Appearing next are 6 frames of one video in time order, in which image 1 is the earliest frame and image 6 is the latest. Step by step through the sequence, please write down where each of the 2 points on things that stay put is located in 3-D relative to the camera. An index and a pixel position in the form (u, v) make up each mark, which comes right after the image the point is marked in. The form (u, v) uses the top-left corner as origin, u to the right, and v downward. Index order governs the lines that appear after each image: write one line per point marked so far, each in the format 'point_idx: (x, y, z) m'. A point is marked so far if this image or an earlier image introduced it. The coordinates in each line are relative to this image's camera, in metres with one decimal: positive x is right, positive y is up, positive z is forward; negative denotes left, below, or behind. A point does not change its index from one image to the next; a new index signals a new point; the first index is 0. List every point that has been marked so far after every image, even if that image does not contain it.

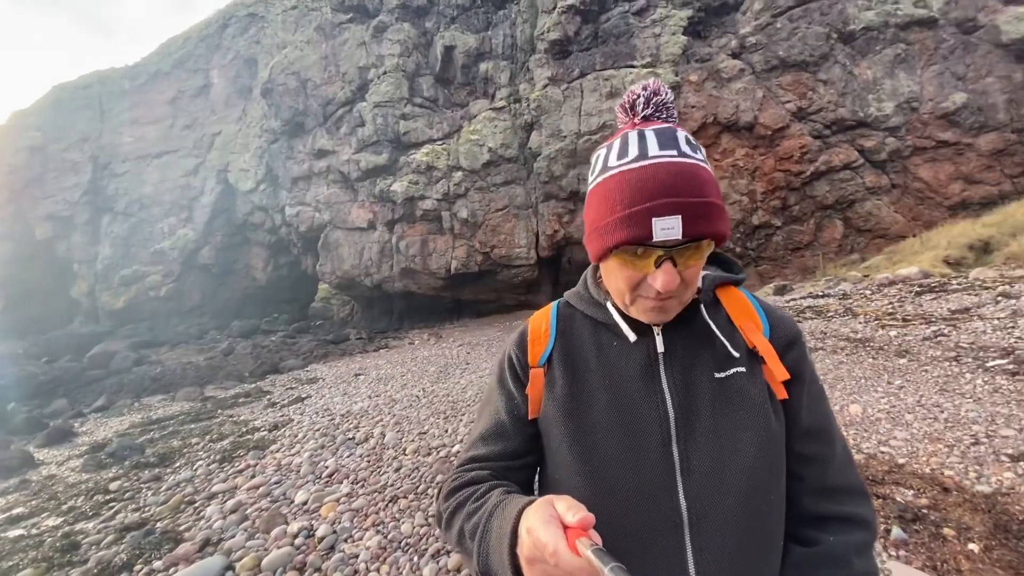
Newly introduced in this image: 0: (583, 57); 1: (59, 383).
0: (+2.5, +8.0, +16.6) m
1: (-13.8, -2.9, +15.1) m
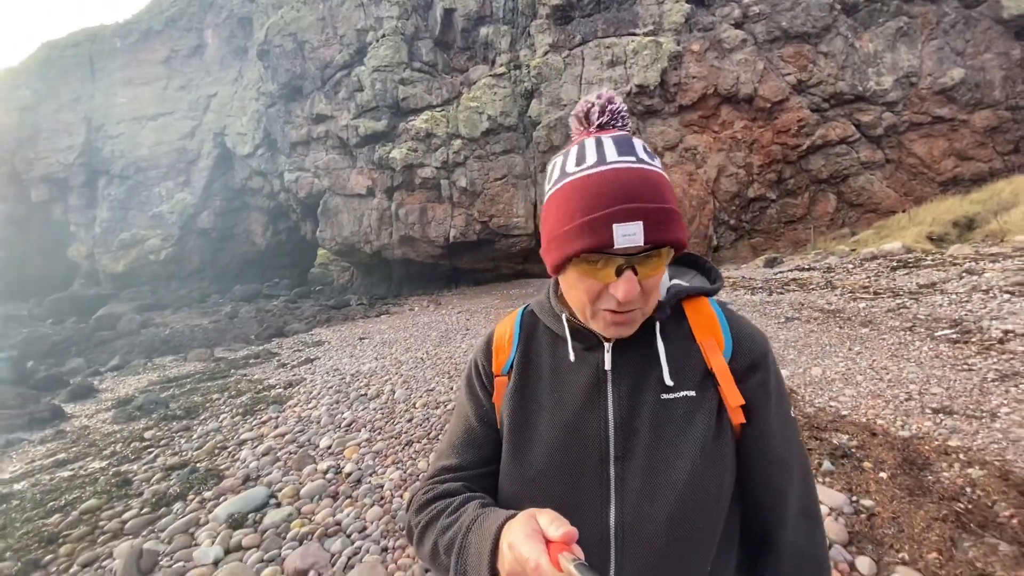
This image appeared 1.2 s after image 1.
0: (+2.5, +9.0, +16.5) m
1: (-13.9, -1.7, +15.5) m
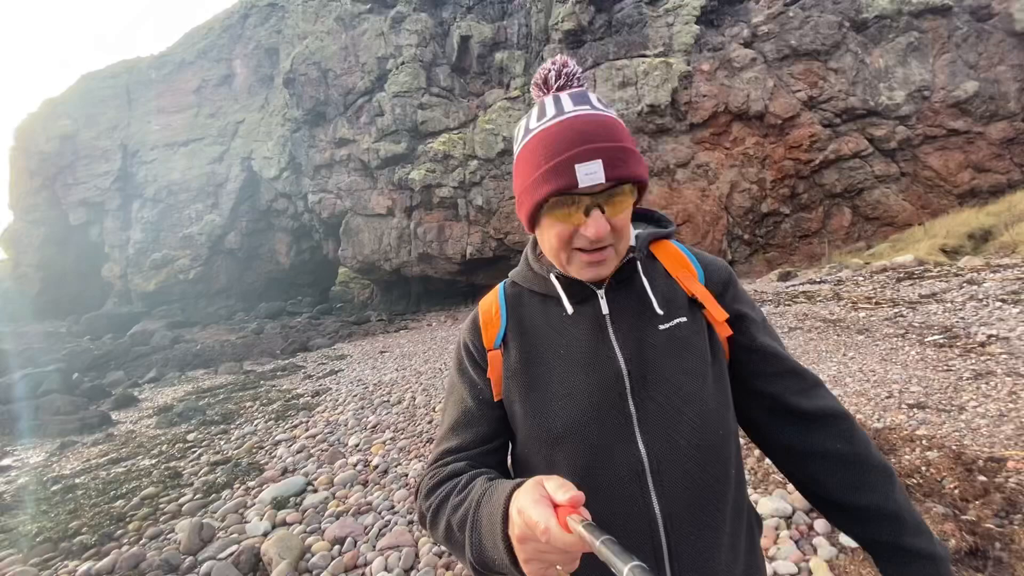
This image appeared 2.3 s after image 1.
0: (+3.0, +8.5, +17.1) m
1: (-13.4, -2.3, +16.3) m
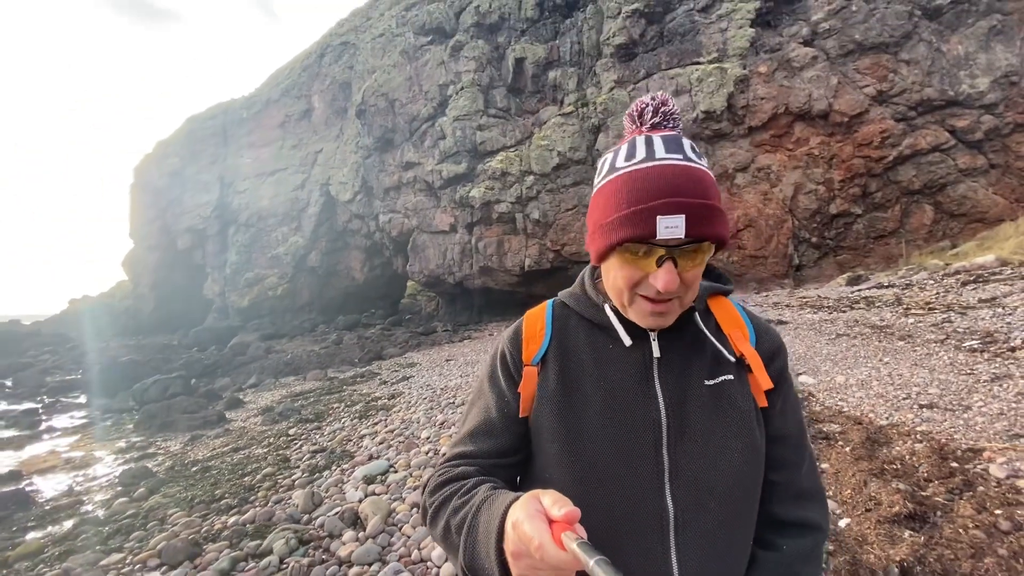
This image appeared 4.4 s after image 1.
0: (+4.9, +8.2, +17.4) m
1: (-11.2, -3.0, +18.4) m
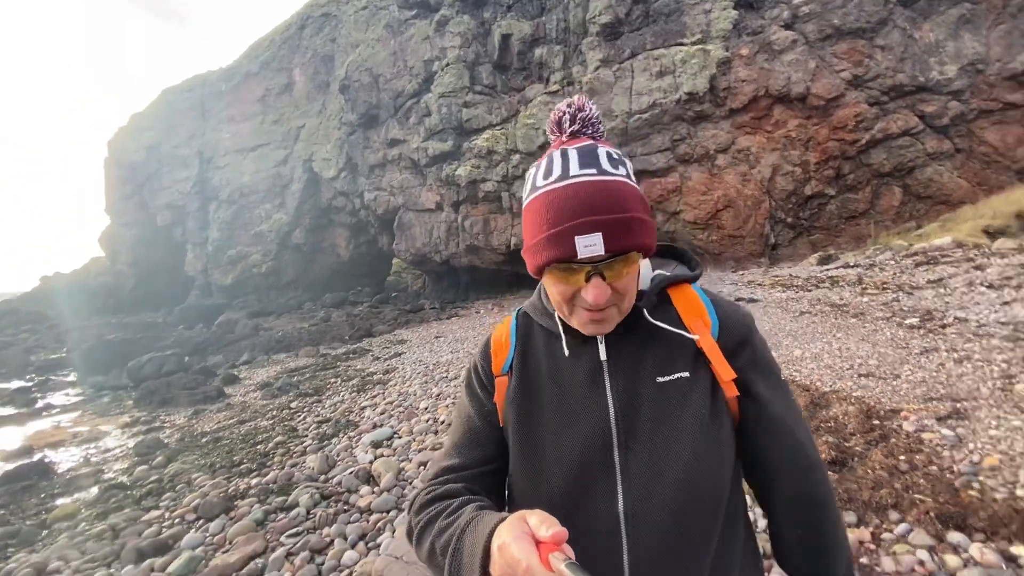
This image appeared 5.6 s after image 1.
0: (+4.4, +9.0, +17.5) m
1: (-11.8, -2.1, +18.6) m
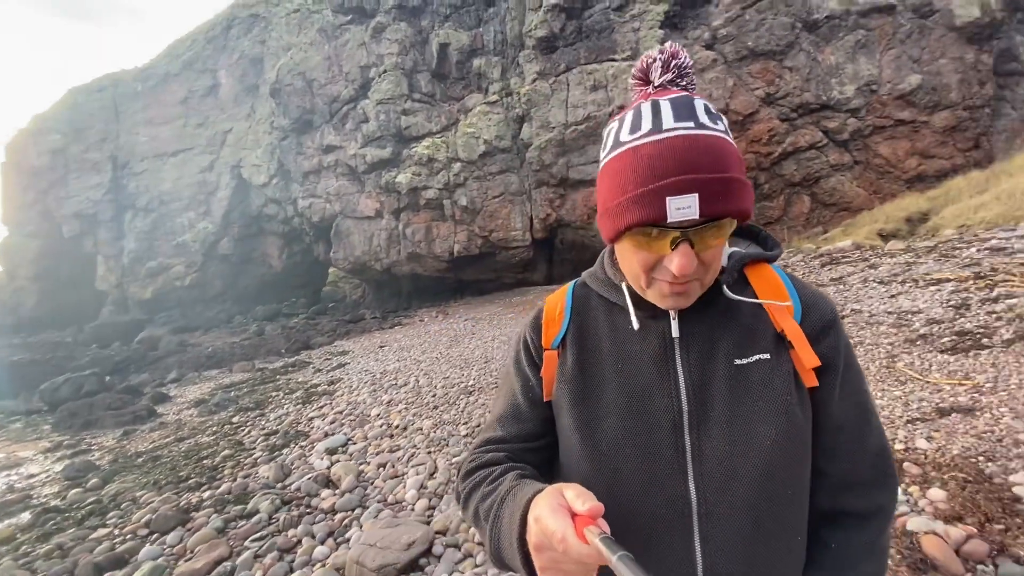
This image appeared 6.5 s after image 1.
0: (+2.1, +8.8, +18.2) m
1: (-13.8, -2.7, +17.2) m
